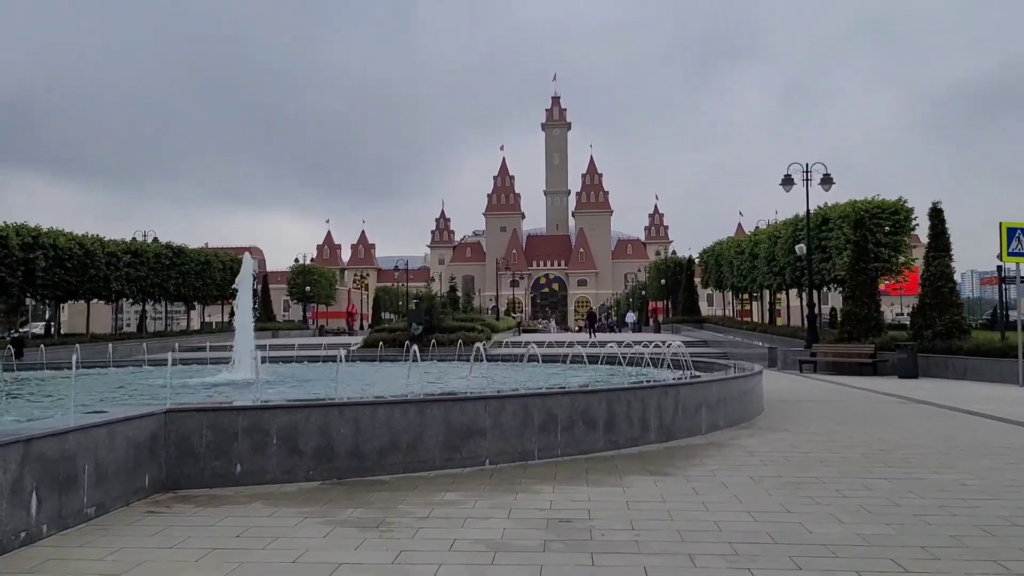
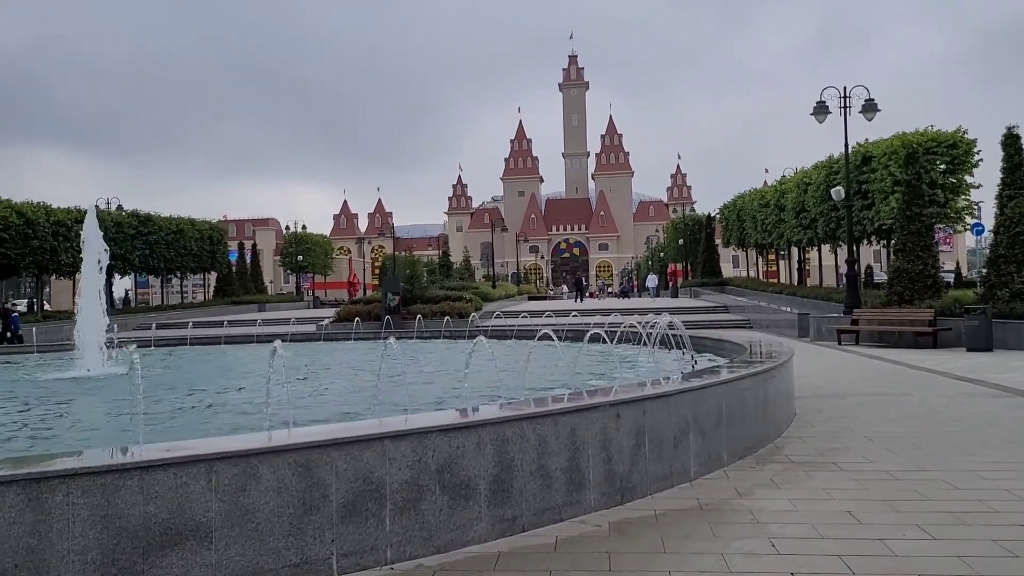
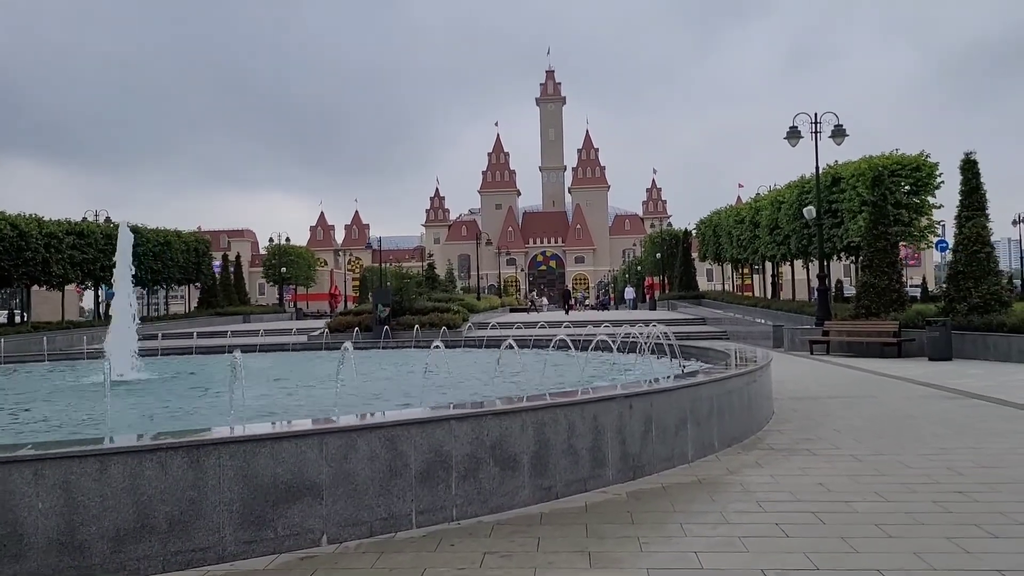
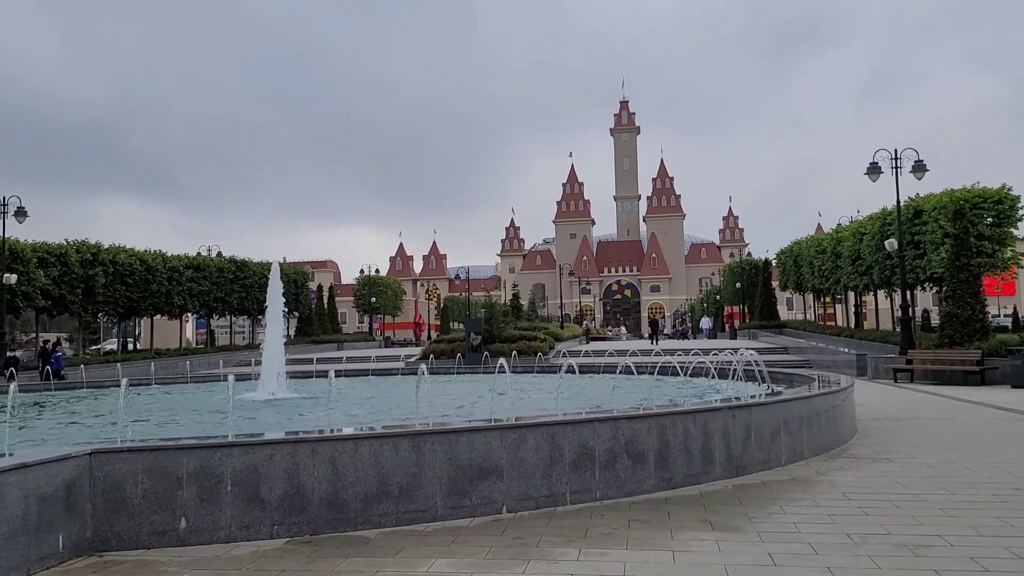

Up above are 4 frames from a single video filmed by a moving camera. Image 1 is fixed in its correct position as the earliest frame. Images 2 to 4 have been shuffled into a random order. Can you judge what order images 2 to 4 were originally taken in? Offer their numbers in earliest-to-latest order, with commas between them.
4, 3, 2
